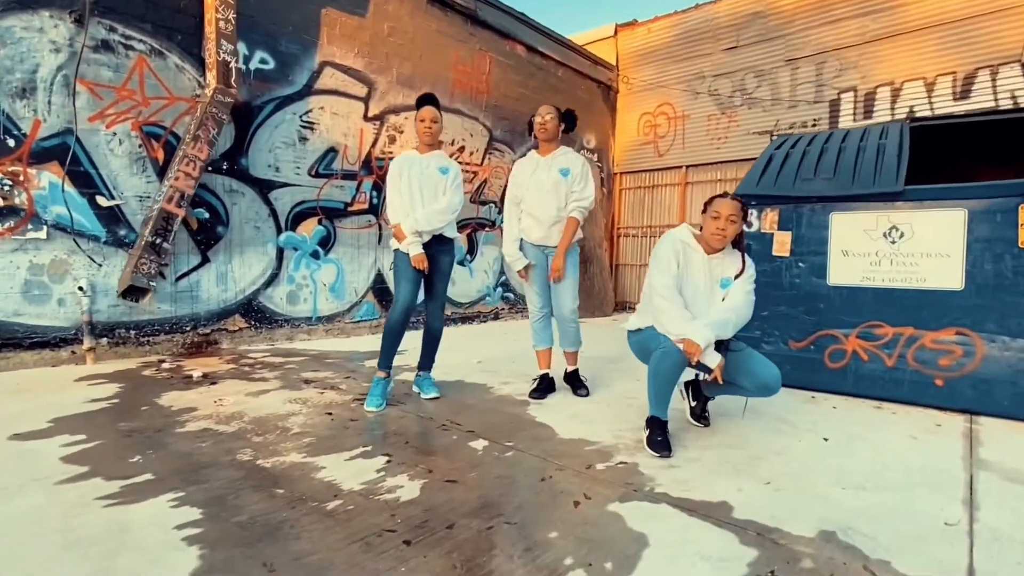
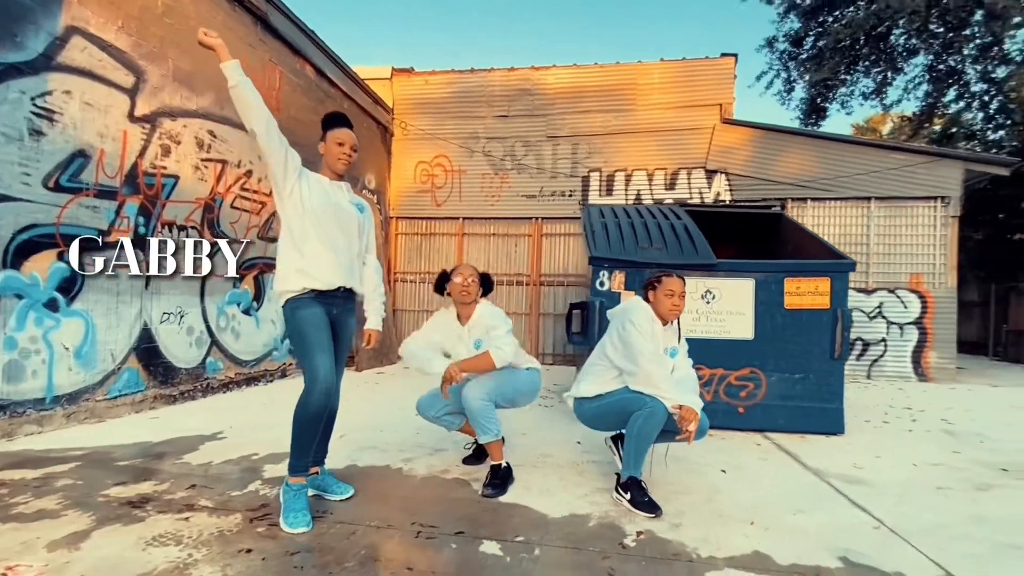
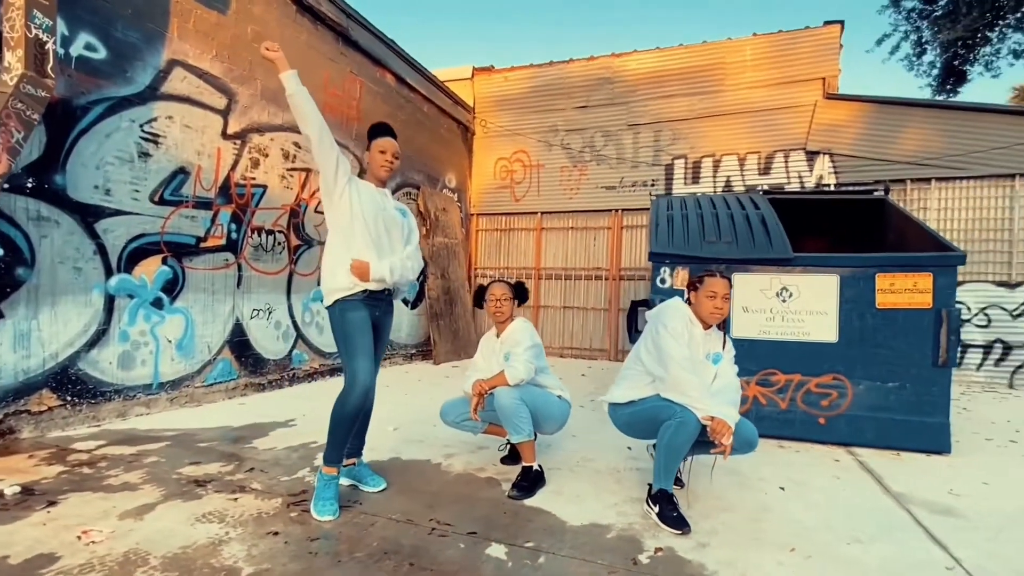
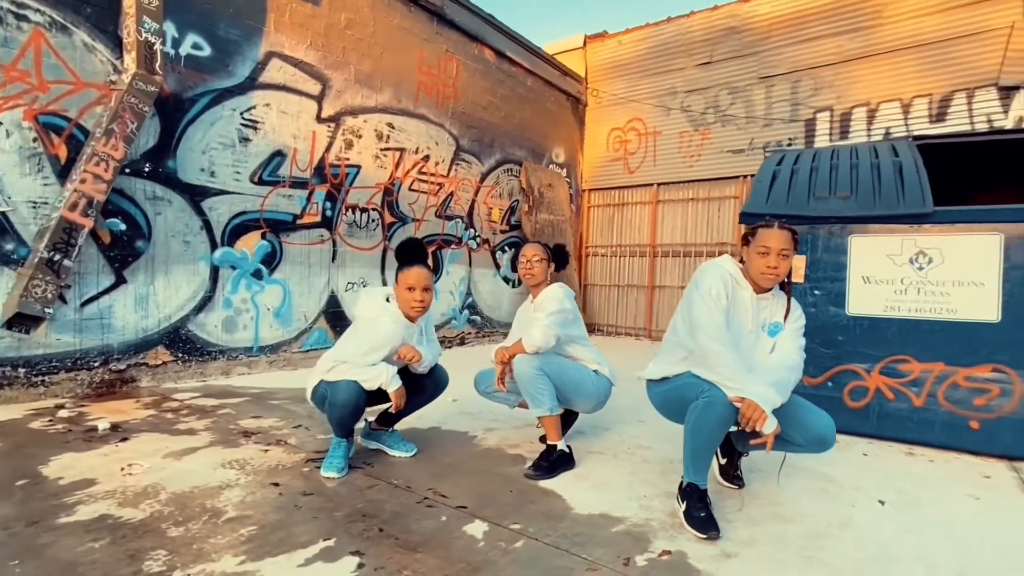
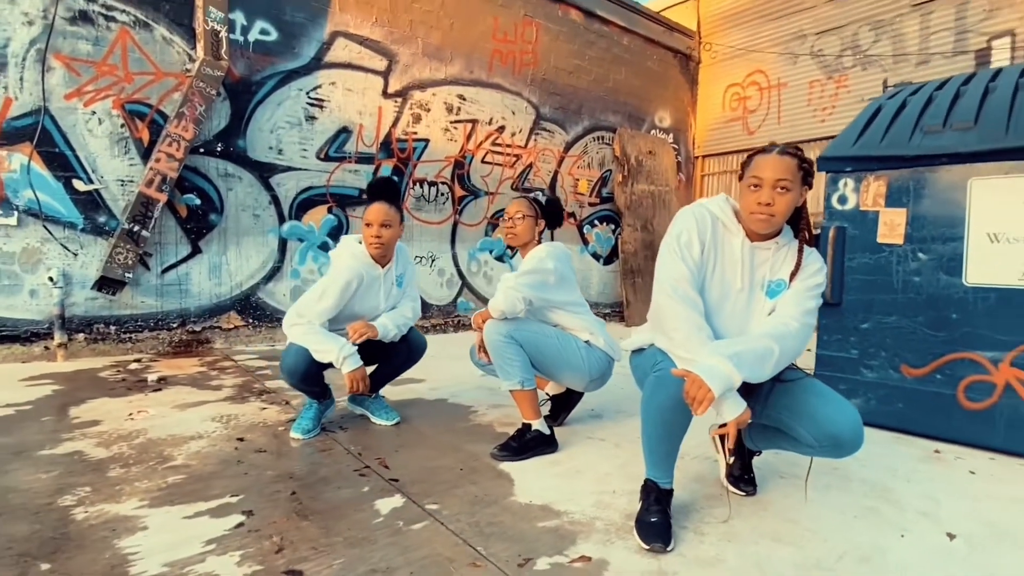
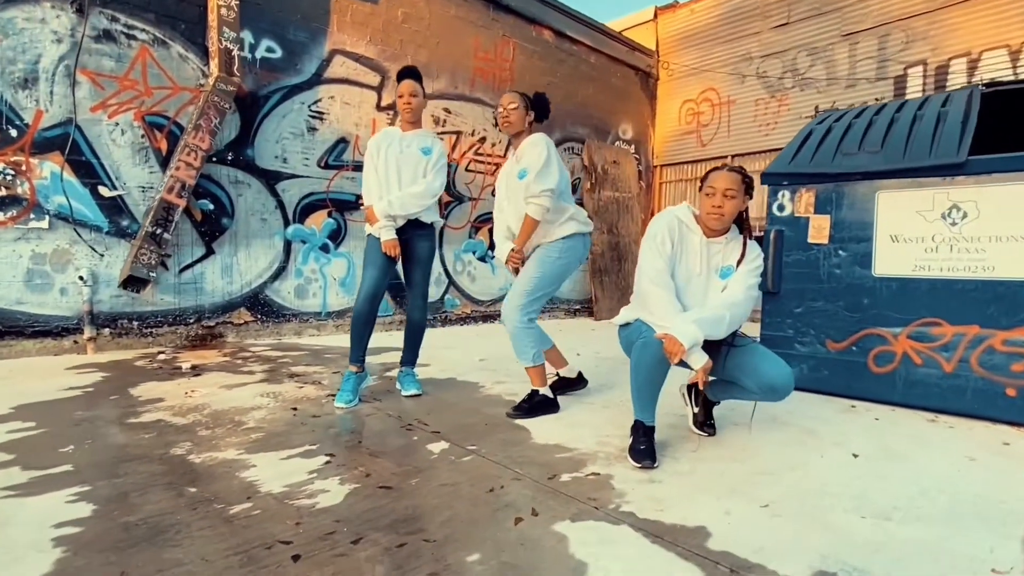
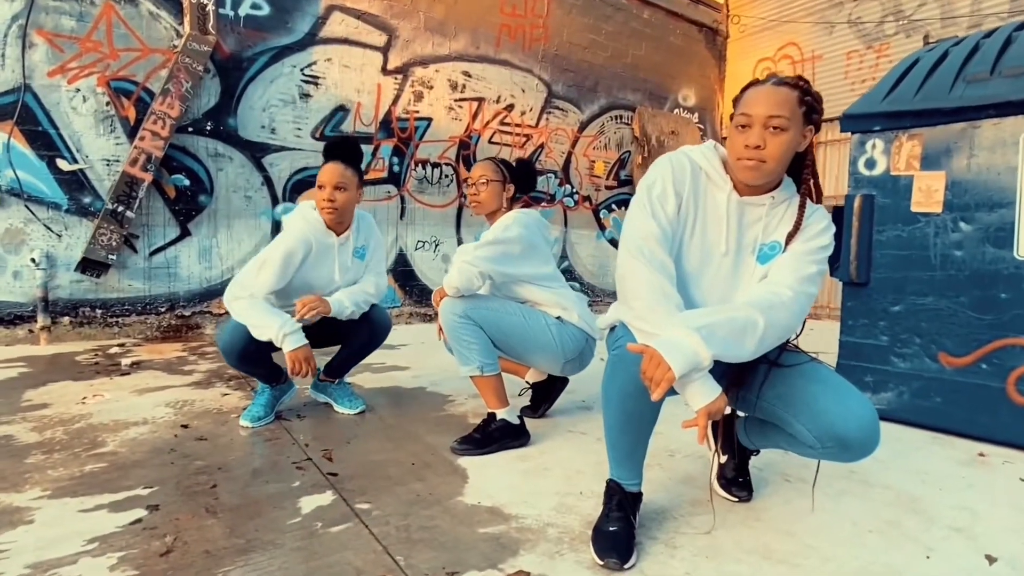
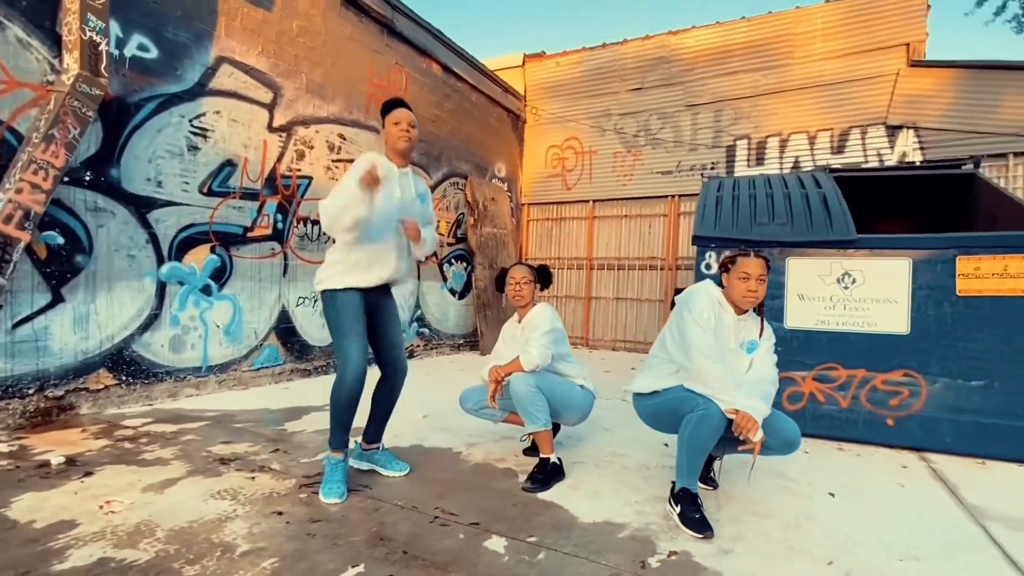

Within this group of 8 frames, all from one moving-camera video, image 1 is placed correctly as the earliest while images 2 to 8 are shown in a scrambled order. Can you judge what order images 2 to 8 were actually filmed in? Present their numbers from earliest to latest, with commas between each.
6, 7, 5, 4, 8, 3, 2
